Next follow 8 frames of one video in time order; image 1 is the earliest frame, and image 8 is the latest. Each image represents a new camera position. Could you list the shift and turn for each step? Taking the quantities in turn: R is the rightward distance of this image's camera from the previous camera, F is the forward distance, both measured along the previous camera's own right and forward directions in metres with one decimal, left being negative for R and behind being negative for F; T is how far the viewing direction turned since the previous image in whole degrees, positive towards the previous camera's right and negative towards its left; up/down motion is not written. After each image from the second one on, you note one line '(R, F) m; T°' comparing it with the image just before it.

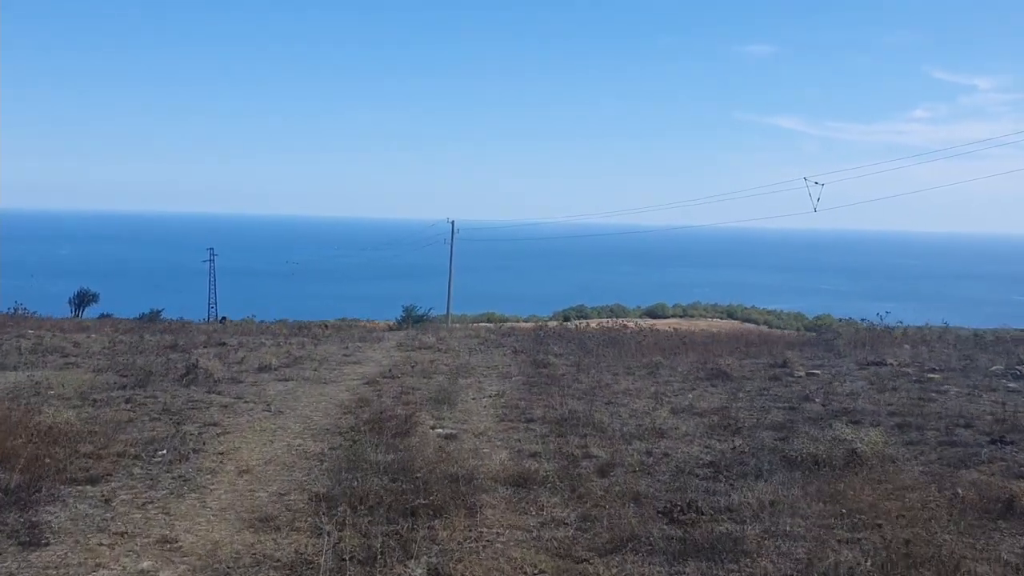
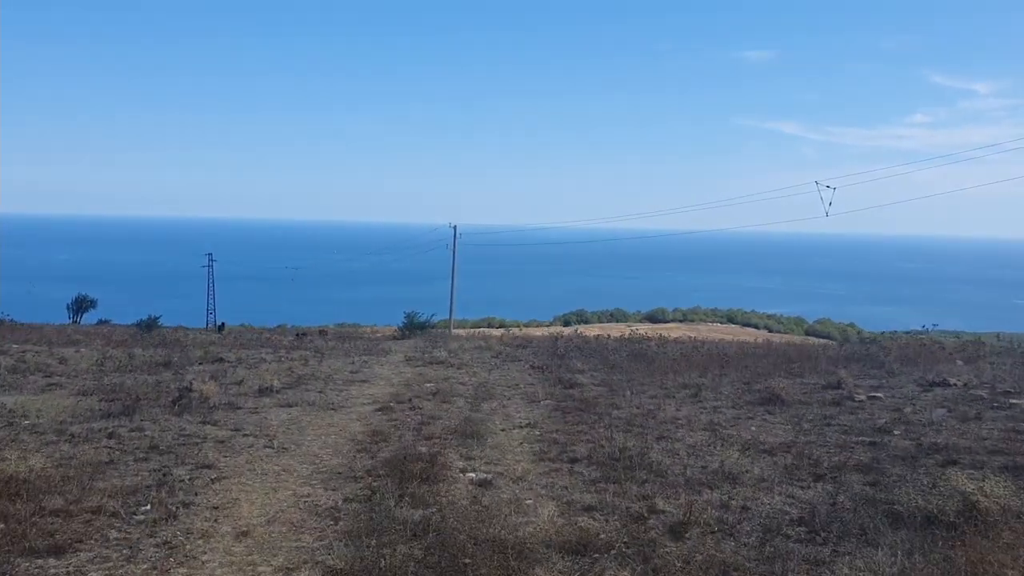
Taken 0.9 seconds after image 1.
(-0.5, +1.3) m; 0°
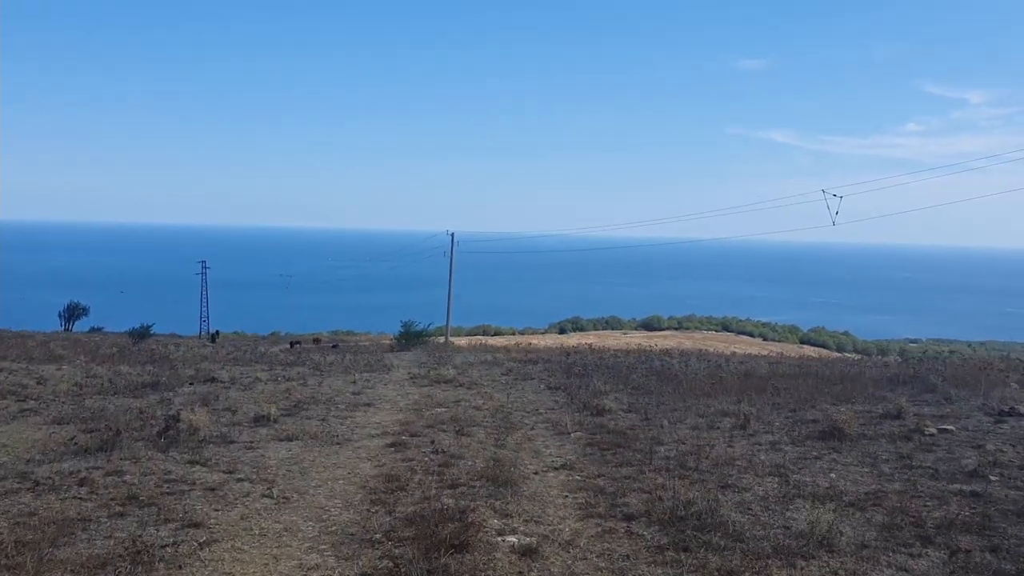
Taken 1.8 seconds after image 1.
(-0.5, +1.3) m; 0°
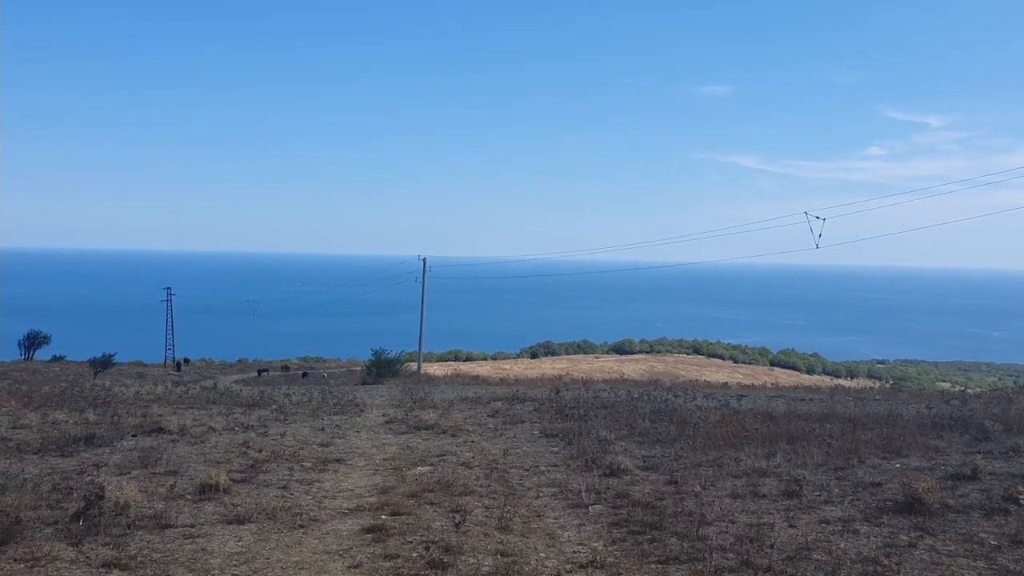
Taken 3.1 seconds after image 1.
(-0.4, +1.9) m; +2°
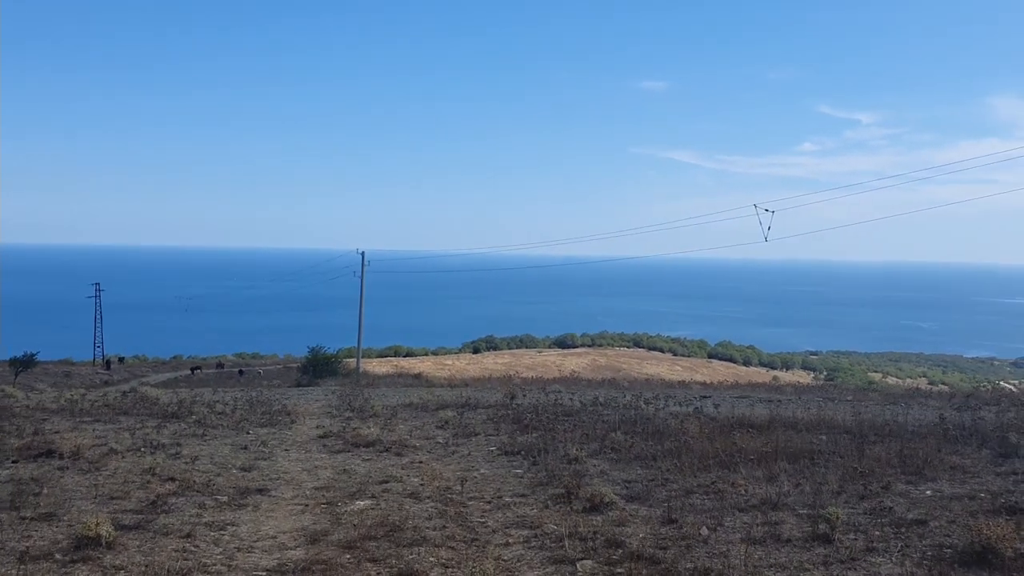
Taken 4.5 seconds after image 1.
(-0.2, +2.0) m; +4°
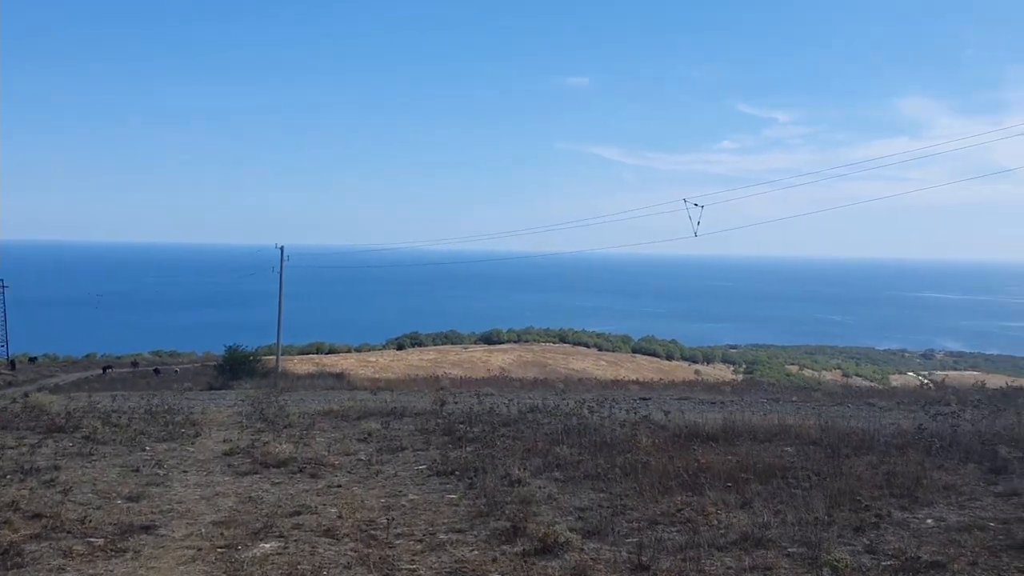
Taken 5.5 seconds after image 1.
(-0.1, +1.6) m; +6°
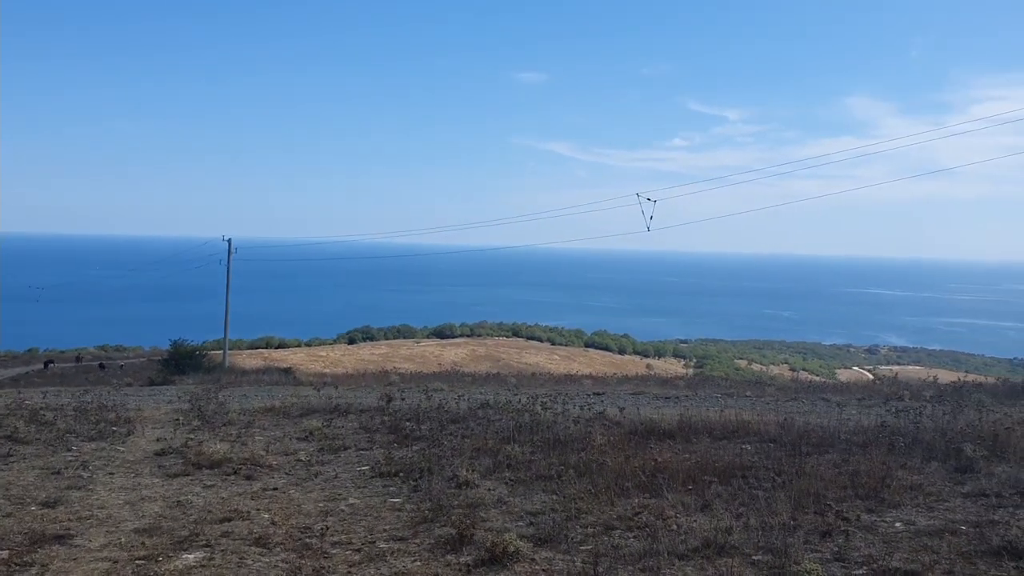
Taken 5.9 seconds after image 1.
(+0.1, +0.6) m; +4°
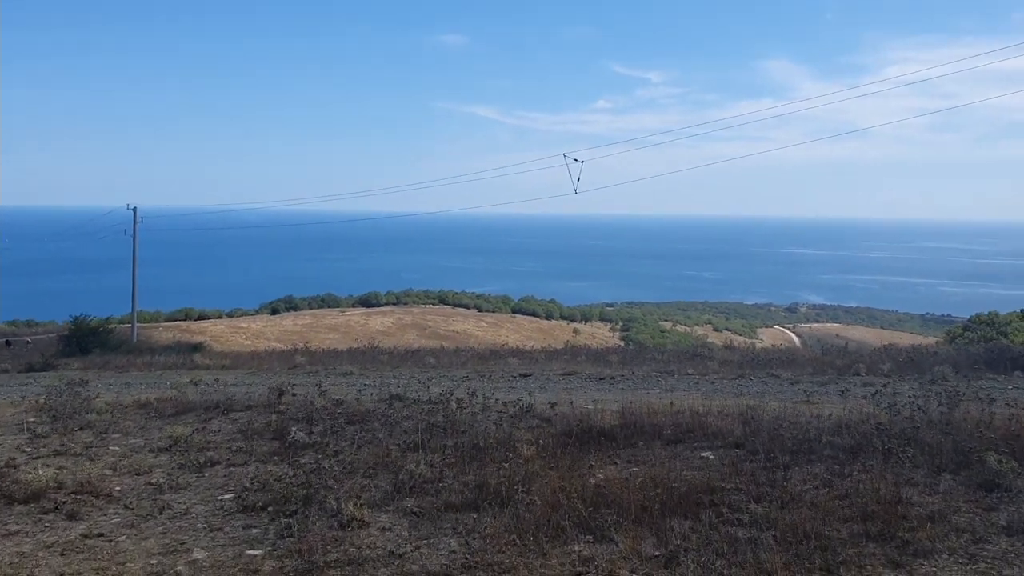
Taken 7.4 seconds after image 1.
(+0.3, +2.5) m; +6°
